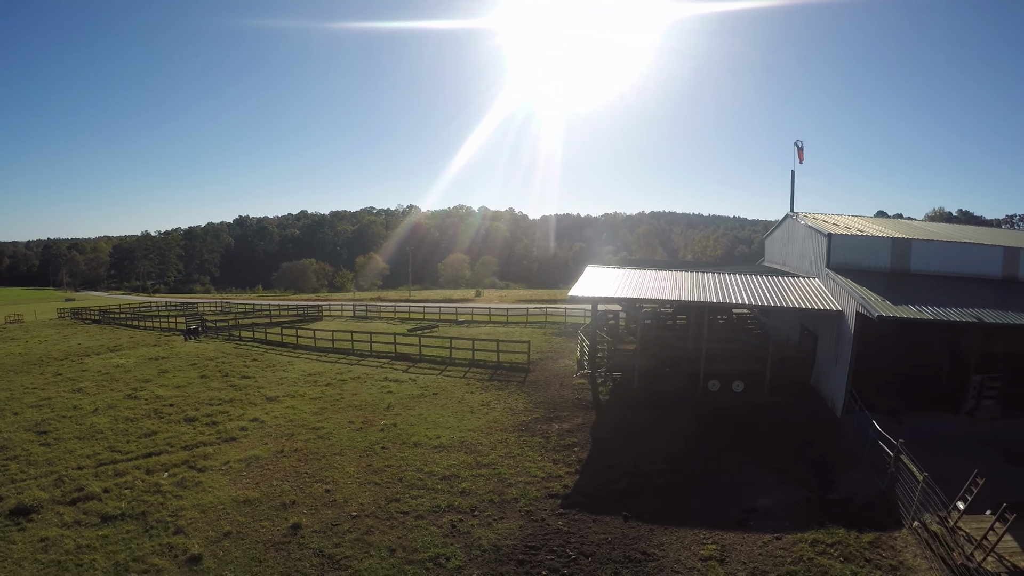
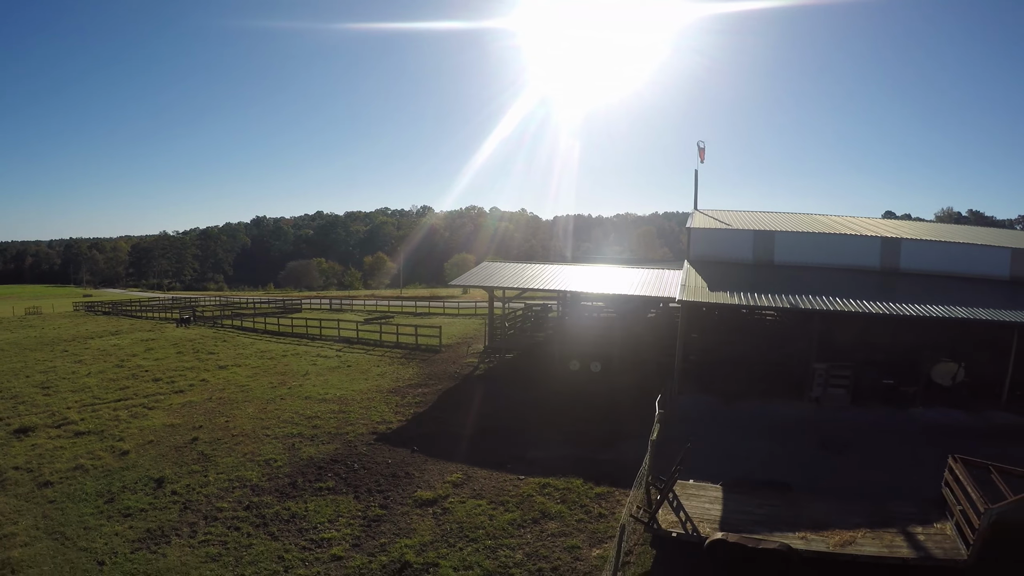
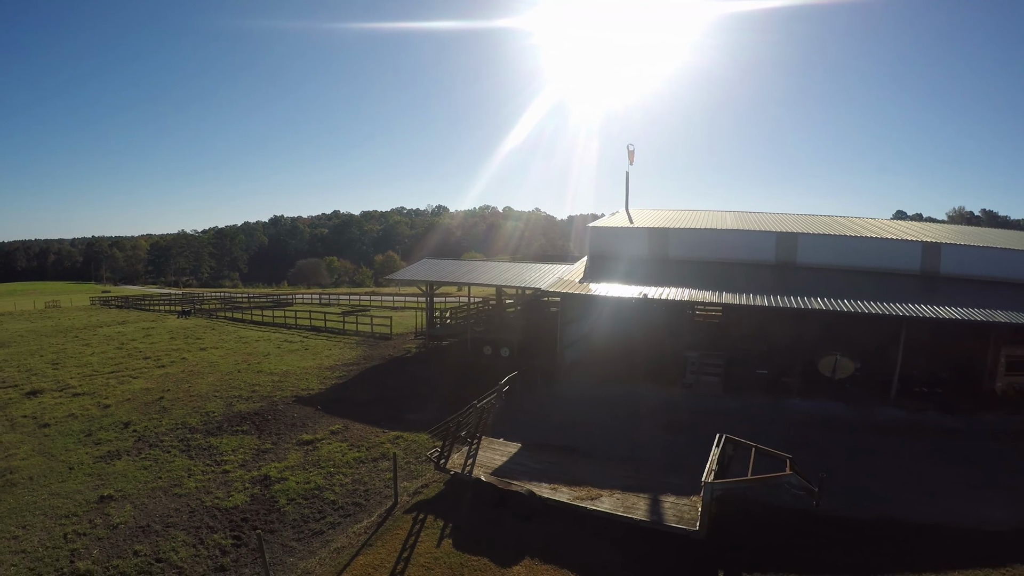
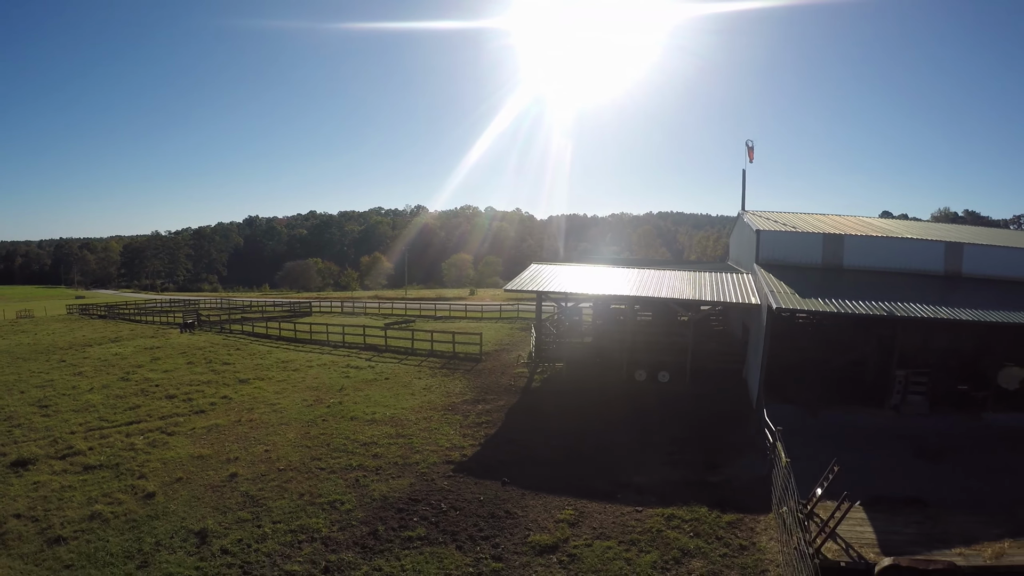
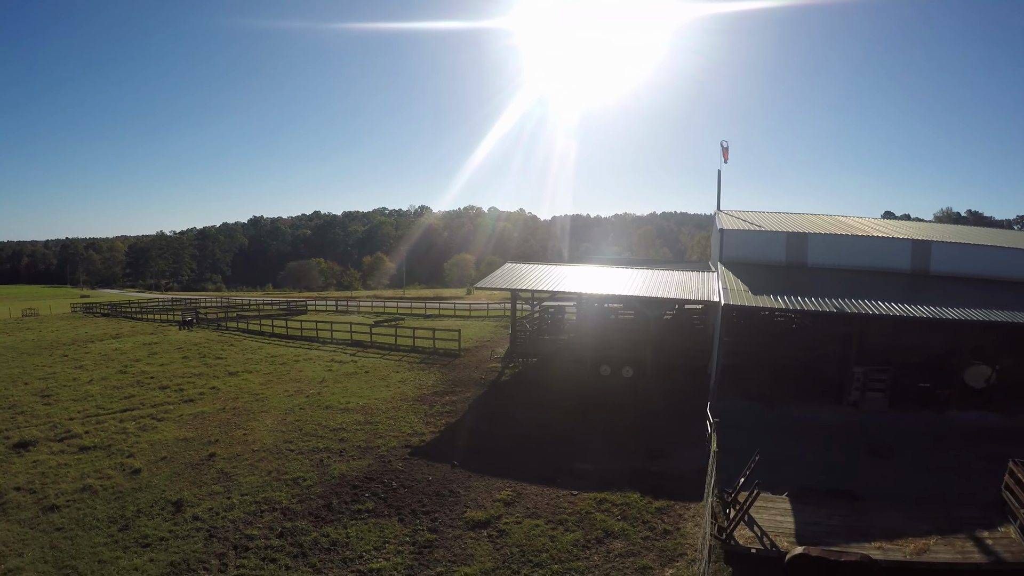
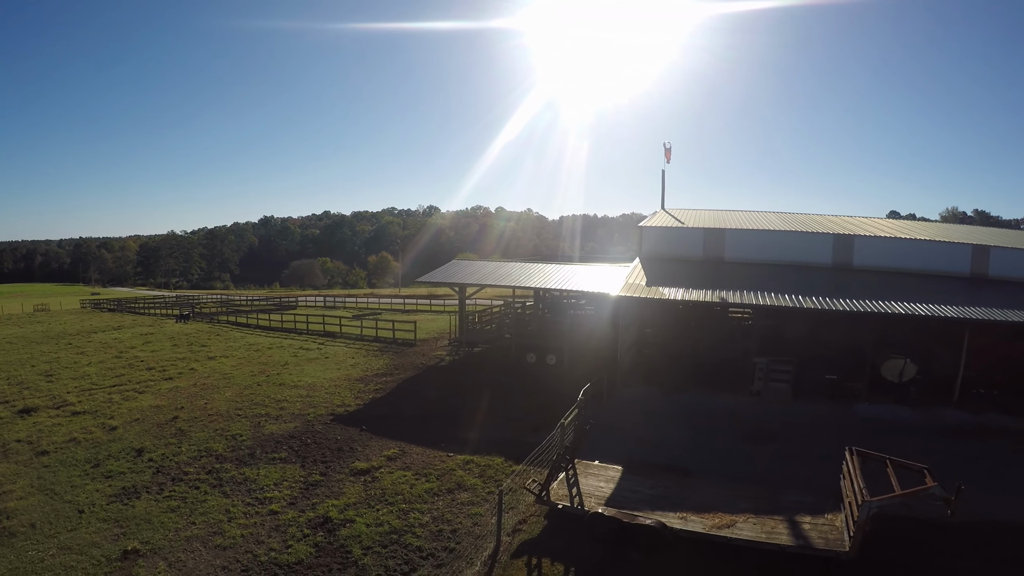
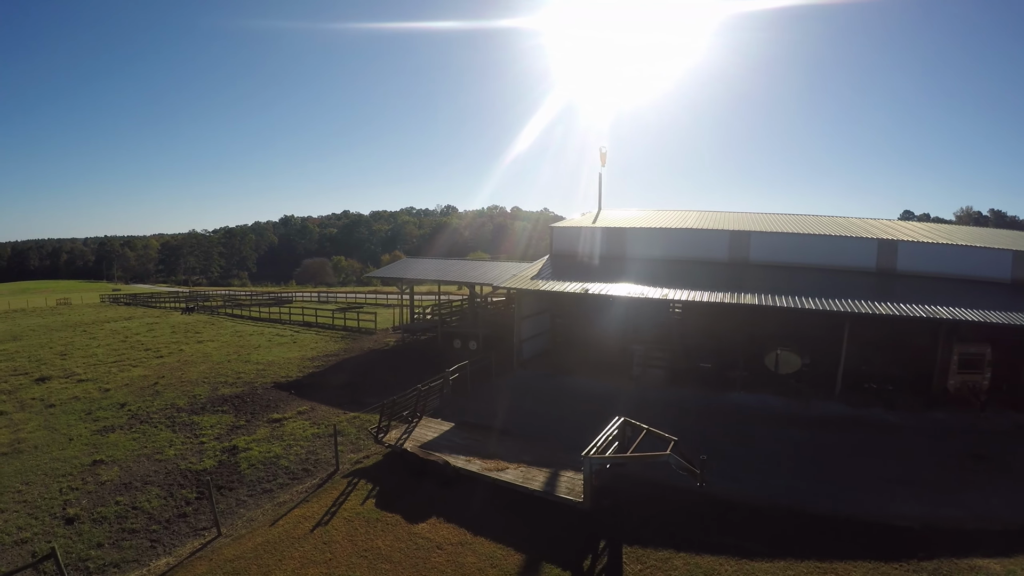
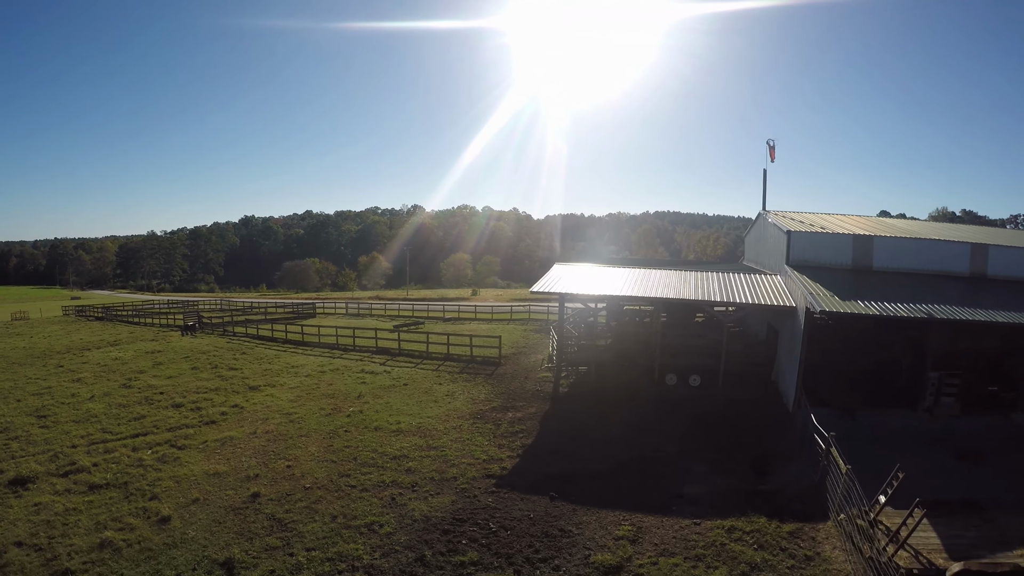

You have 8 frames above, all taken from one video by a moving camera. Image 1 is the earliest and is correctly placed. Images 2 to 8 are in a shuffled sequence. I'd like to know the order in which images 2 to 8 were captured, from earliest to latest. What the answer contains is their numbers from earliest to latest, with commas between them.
8, 4, 5, 2, 6, 3, 7
